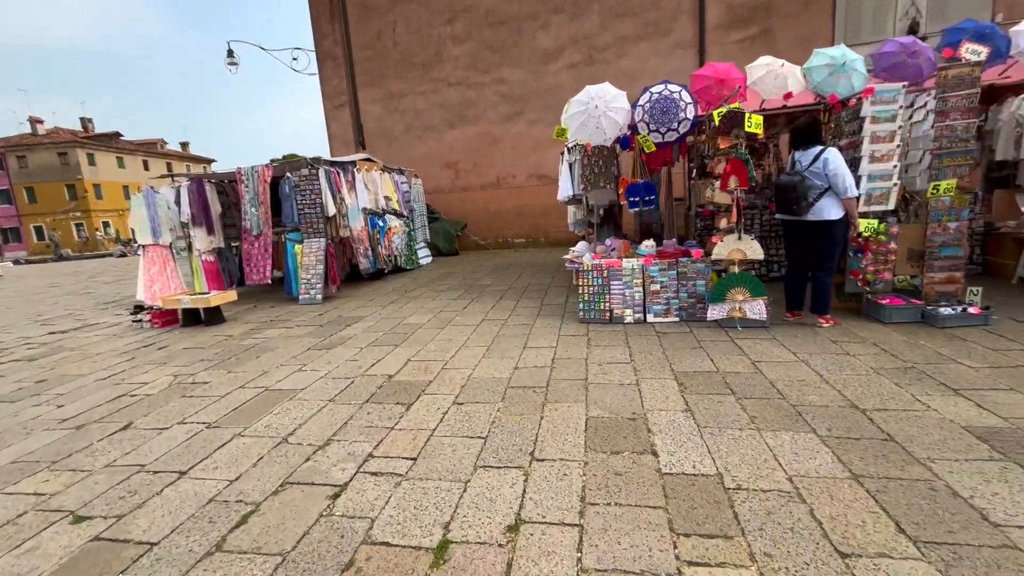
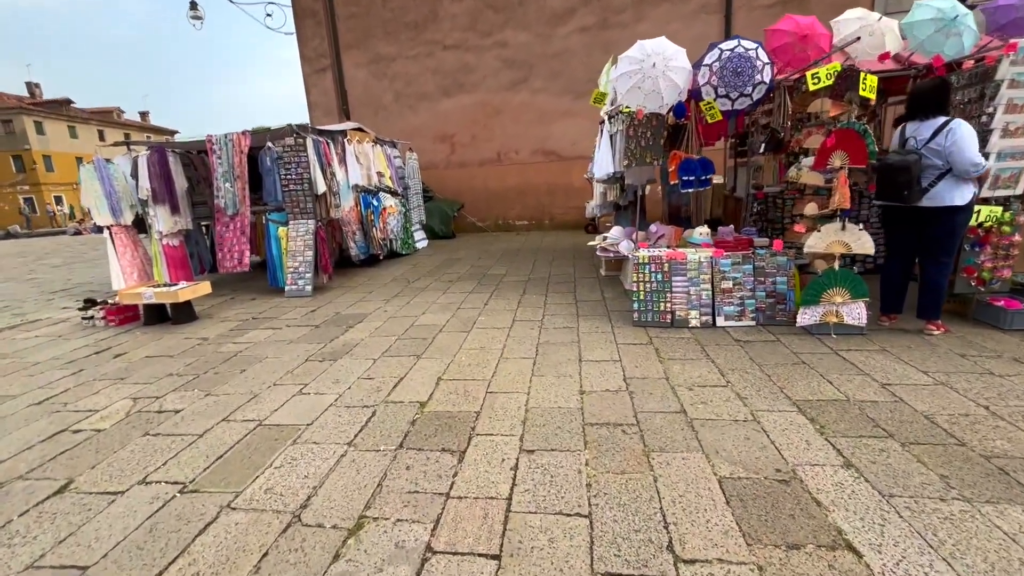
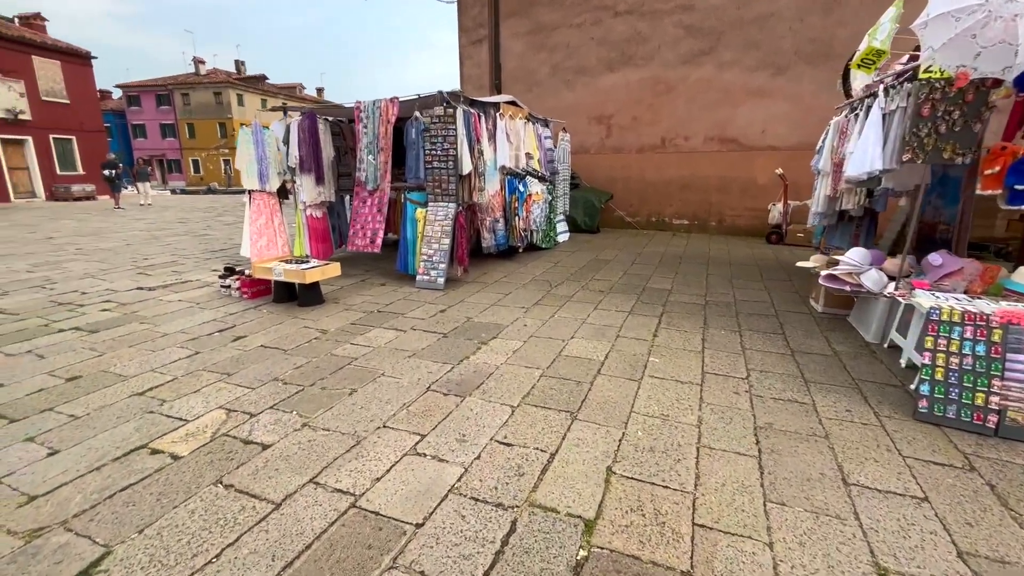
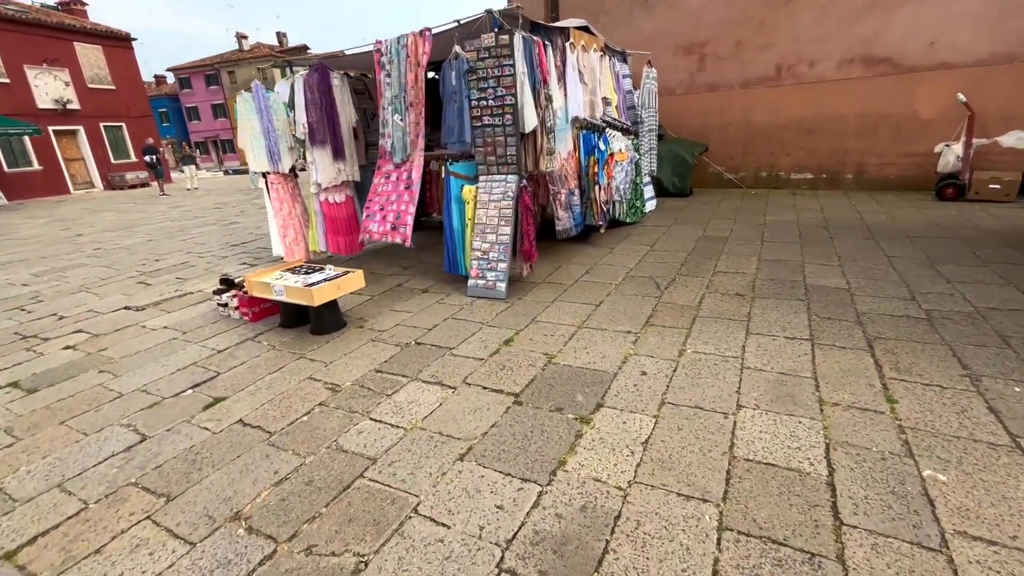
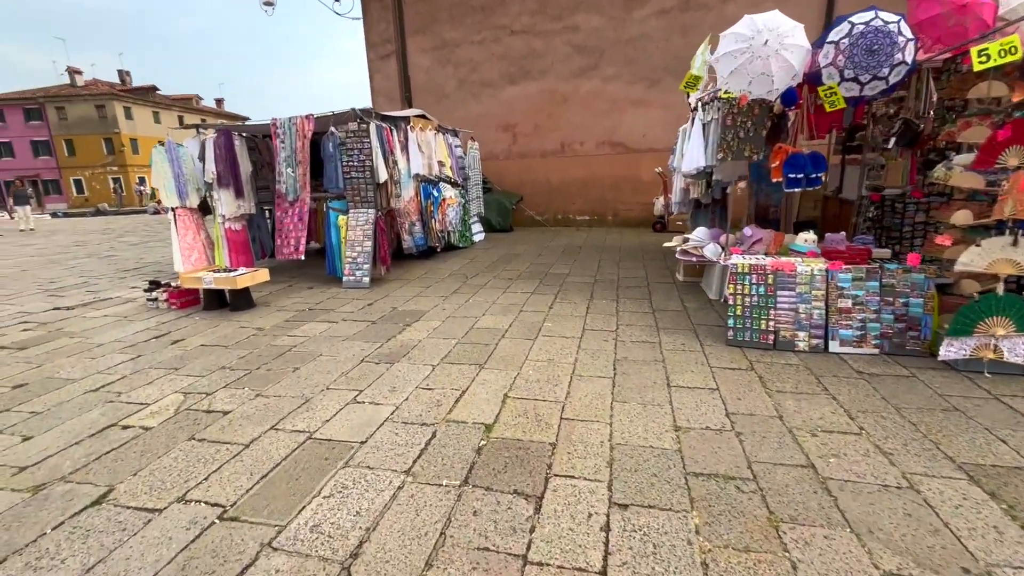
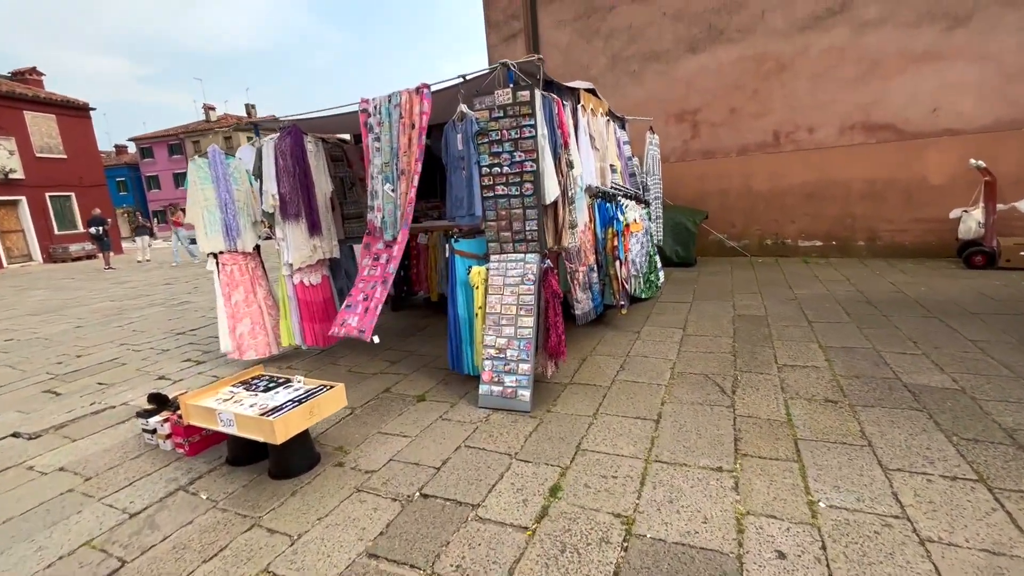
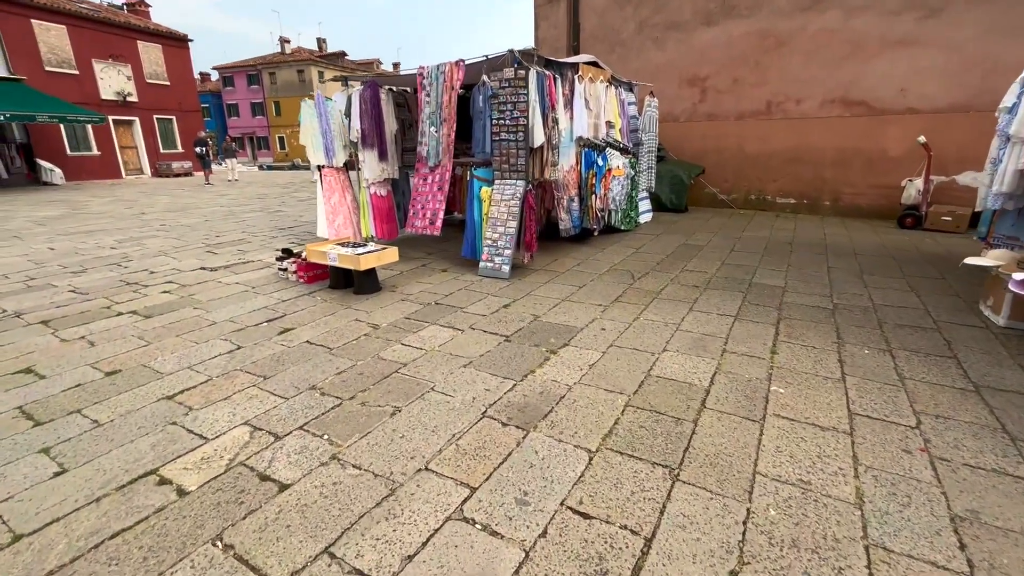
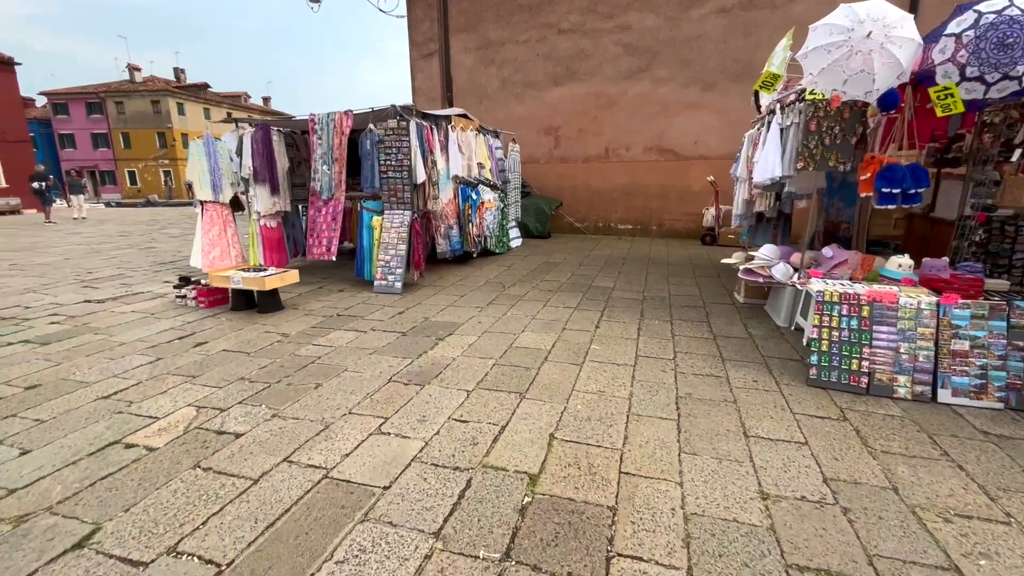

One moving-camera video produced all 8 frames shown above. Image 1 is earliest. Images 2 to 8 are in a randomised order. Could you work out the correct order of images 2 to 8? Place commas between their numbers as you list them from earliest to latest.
2, 5, 8, 3, 7, 4, 6
